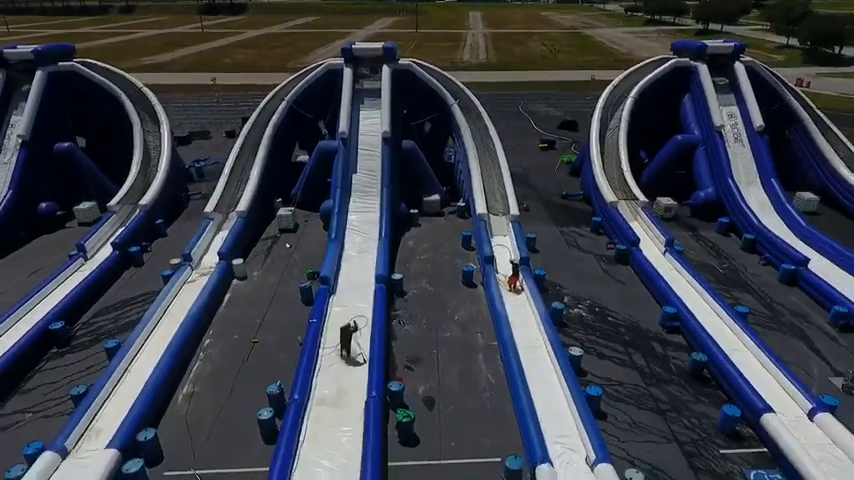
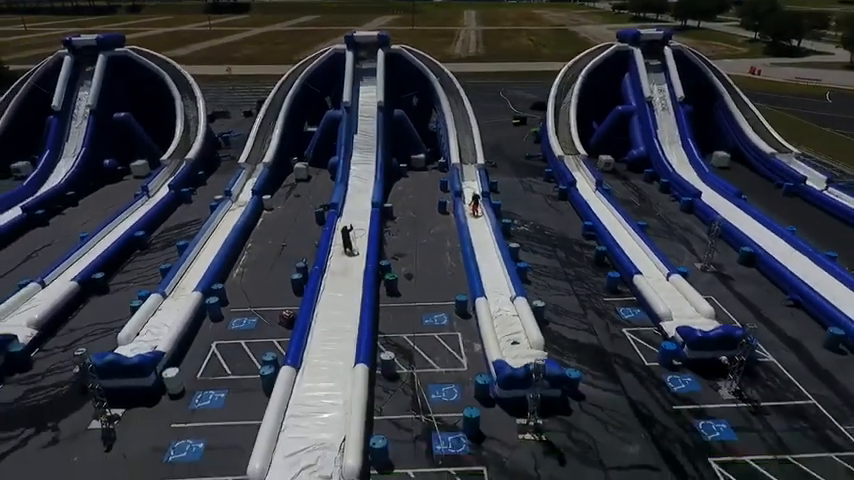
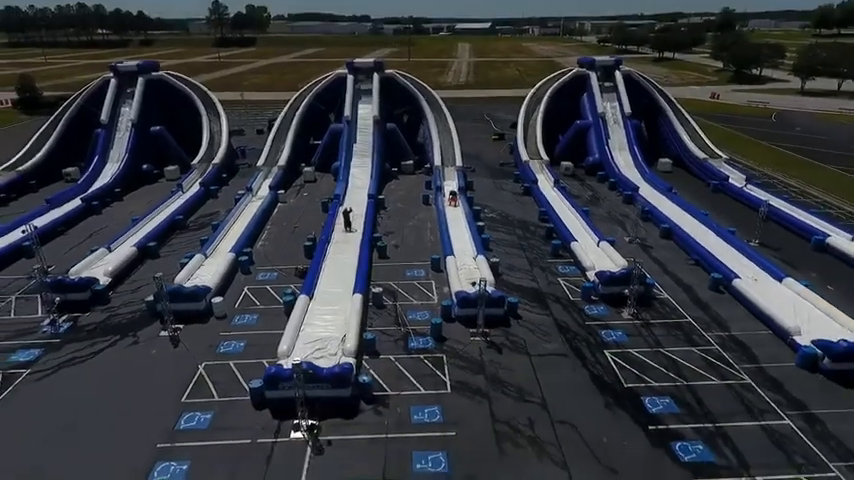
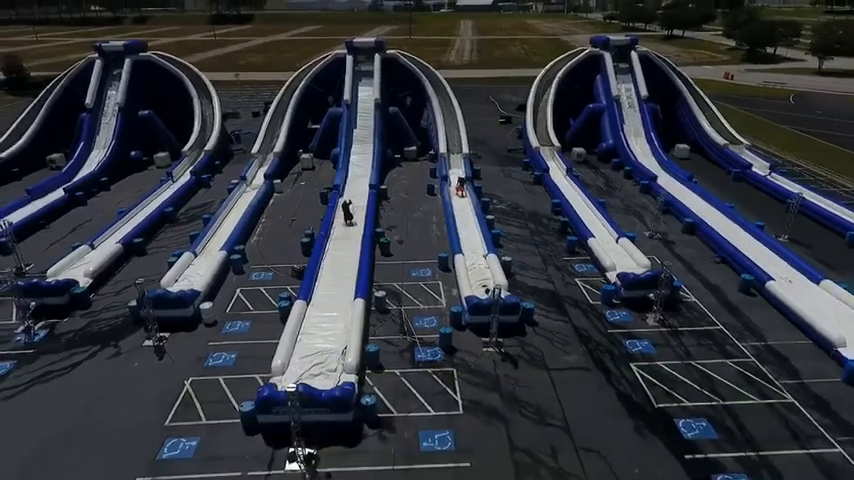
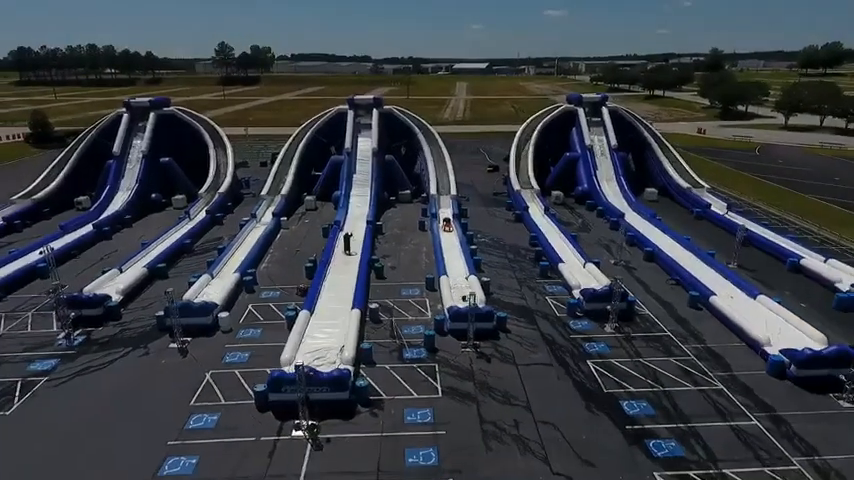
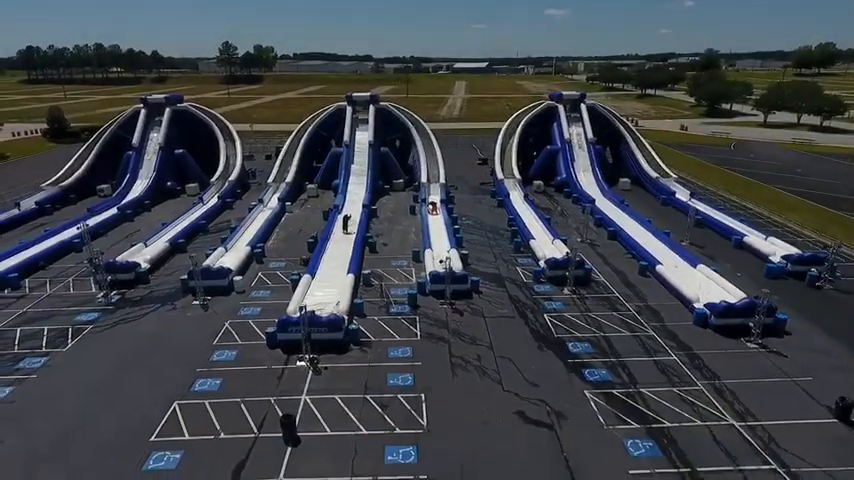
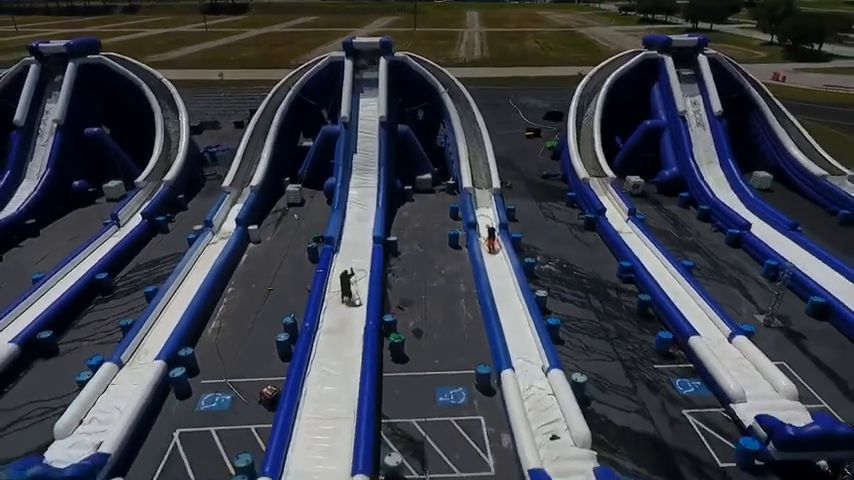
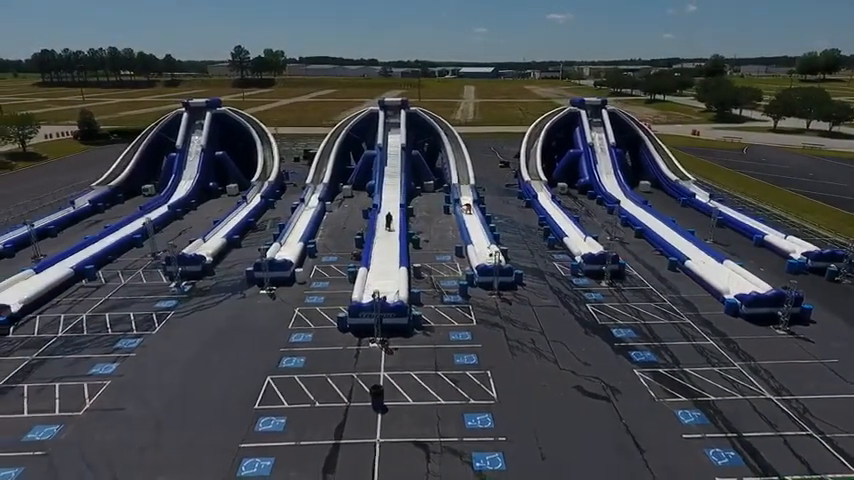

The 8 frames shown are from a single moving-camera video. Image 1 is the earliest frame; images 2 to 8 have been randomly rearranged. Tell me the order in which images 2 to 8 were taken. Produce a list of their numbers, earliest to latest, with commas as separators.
7, 2, 4, 3, 5, 6, 8
